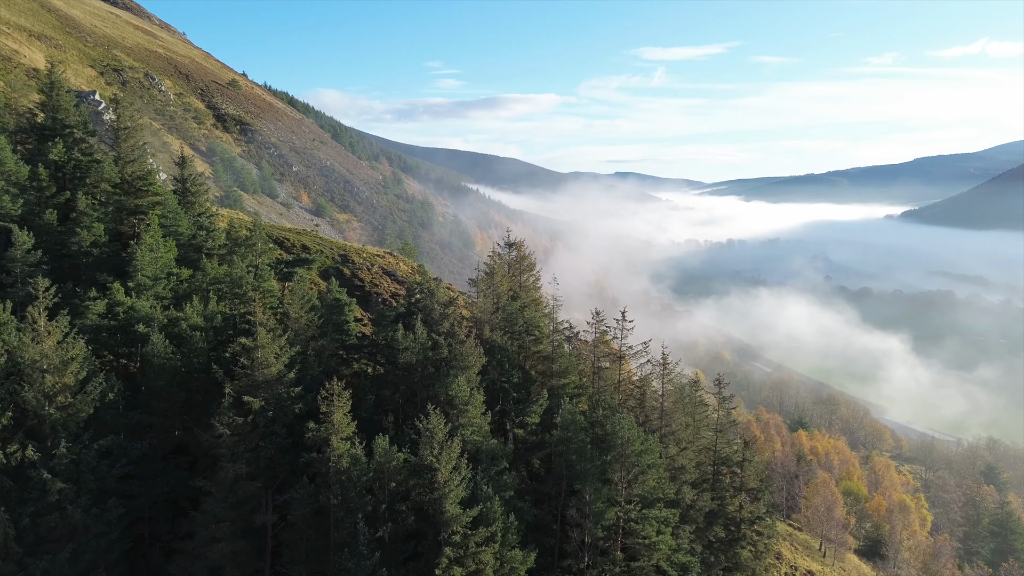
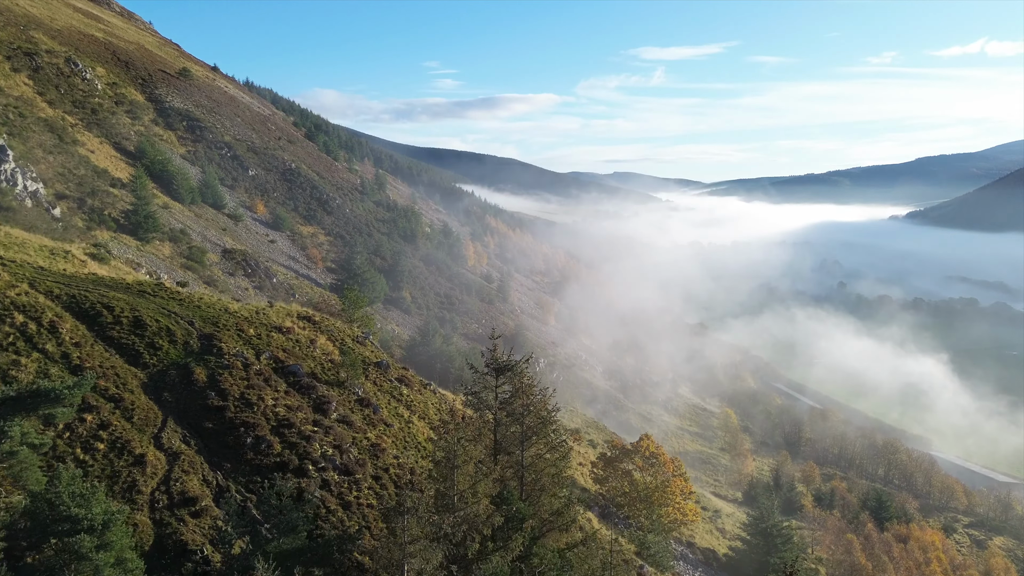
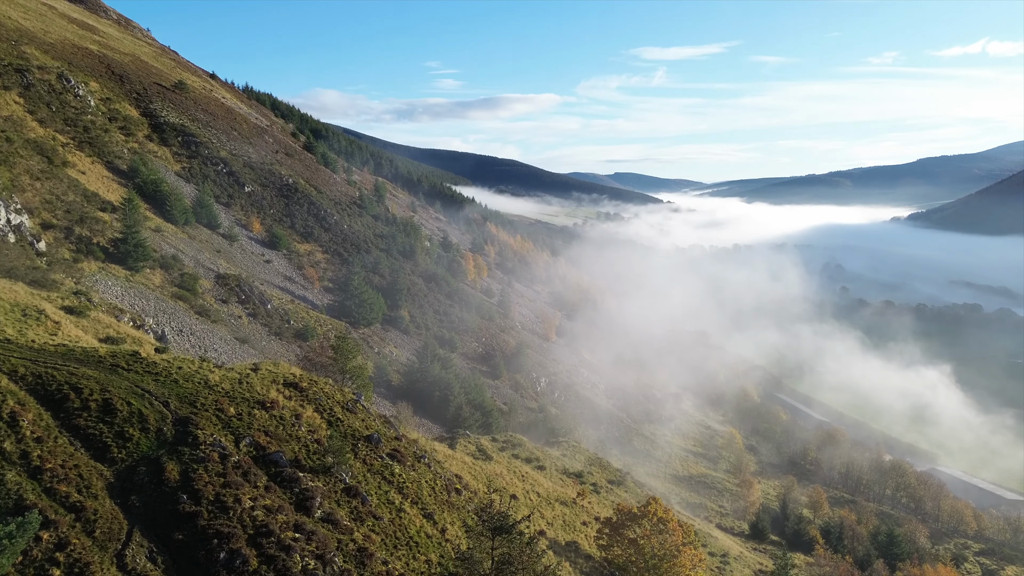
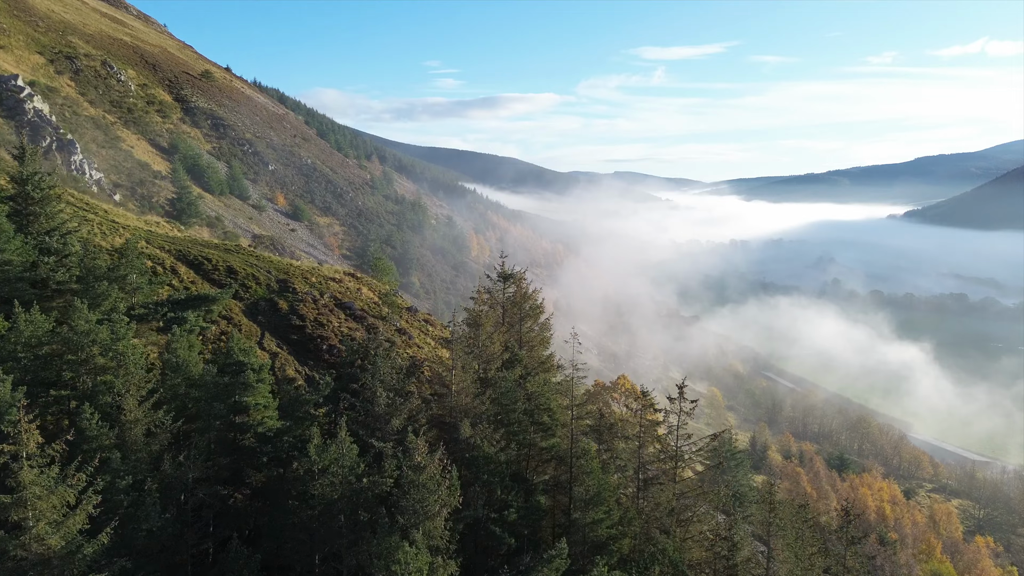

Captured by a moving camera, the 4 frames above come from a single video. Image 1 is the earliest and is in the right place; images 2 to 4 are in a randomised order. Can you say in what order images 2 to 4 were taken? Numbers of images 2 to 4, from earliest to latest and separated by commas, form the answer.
4, 2, 3
